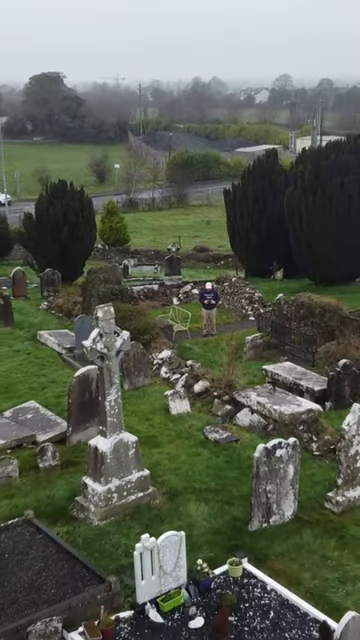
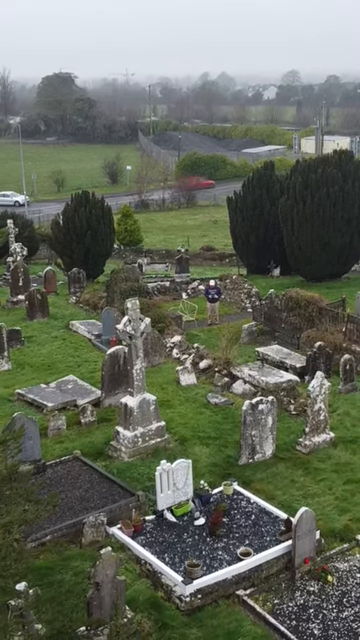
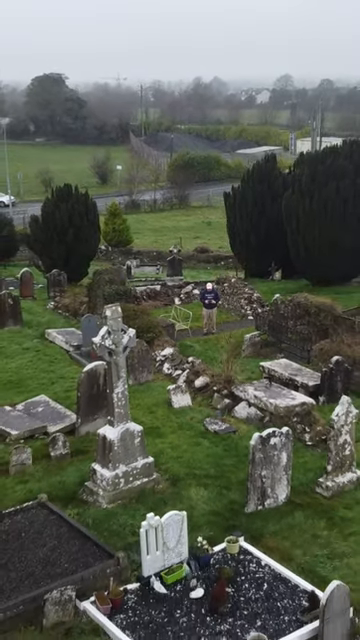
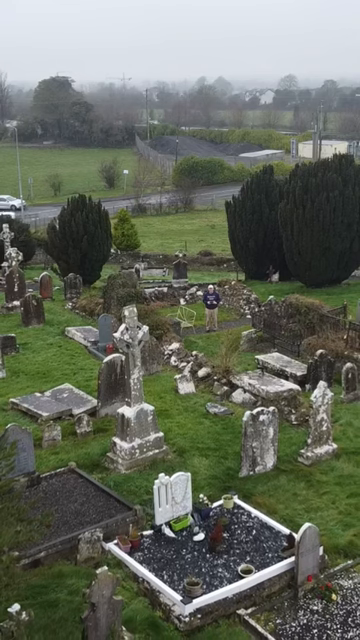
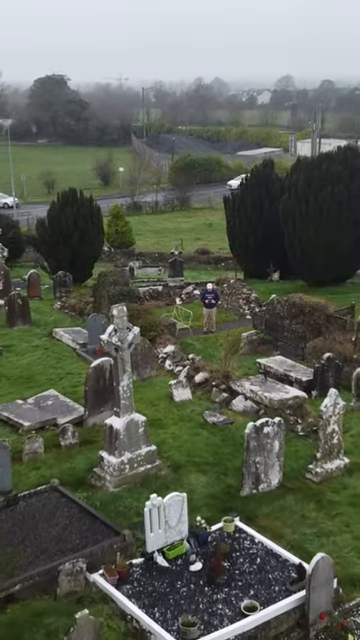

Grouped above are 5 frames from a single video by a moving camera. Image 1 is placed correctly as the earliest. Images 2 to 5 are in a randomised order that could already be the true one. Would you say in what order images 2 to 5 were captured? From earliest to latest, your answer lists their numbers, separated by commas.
3, 5, 4, 2
